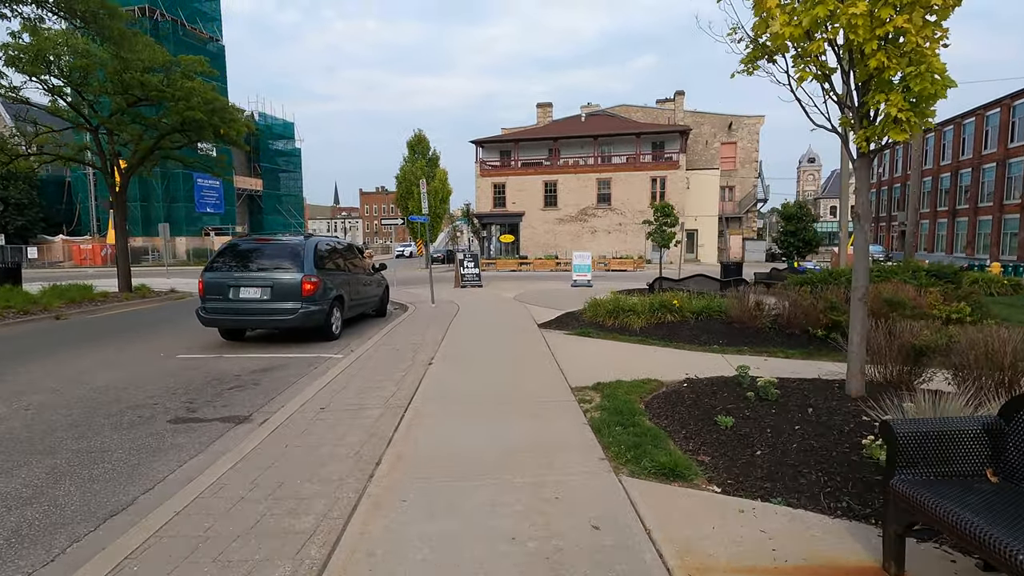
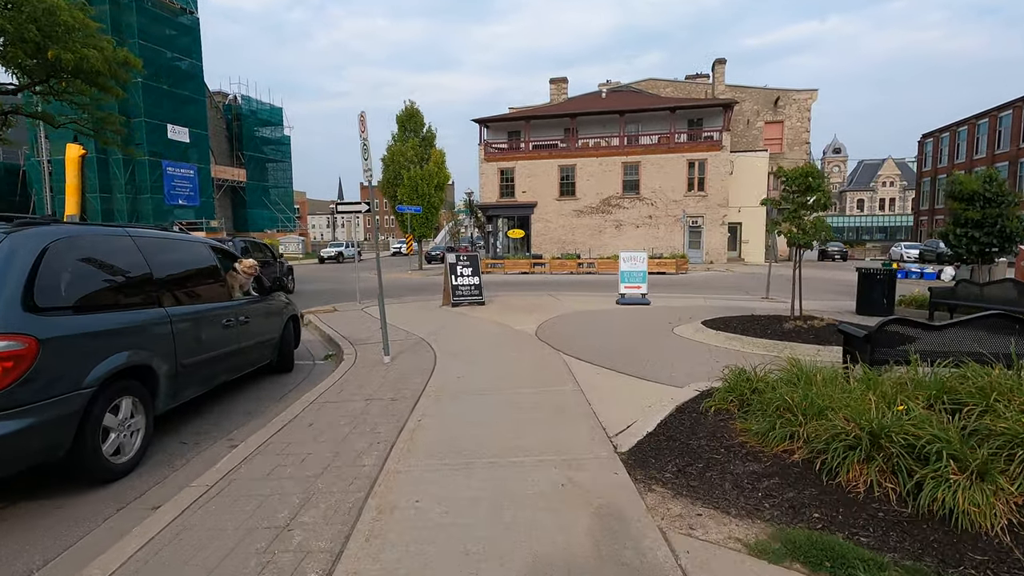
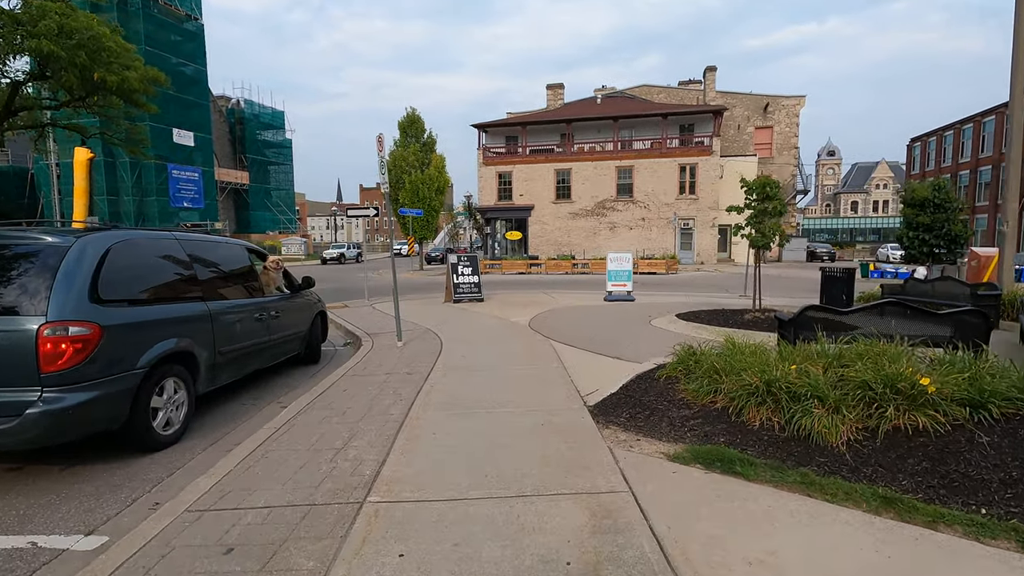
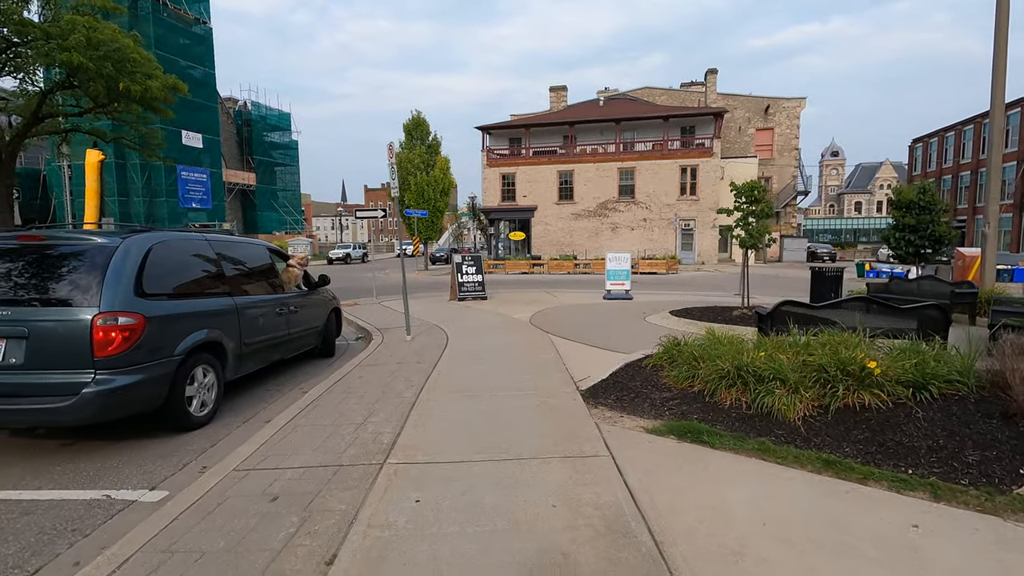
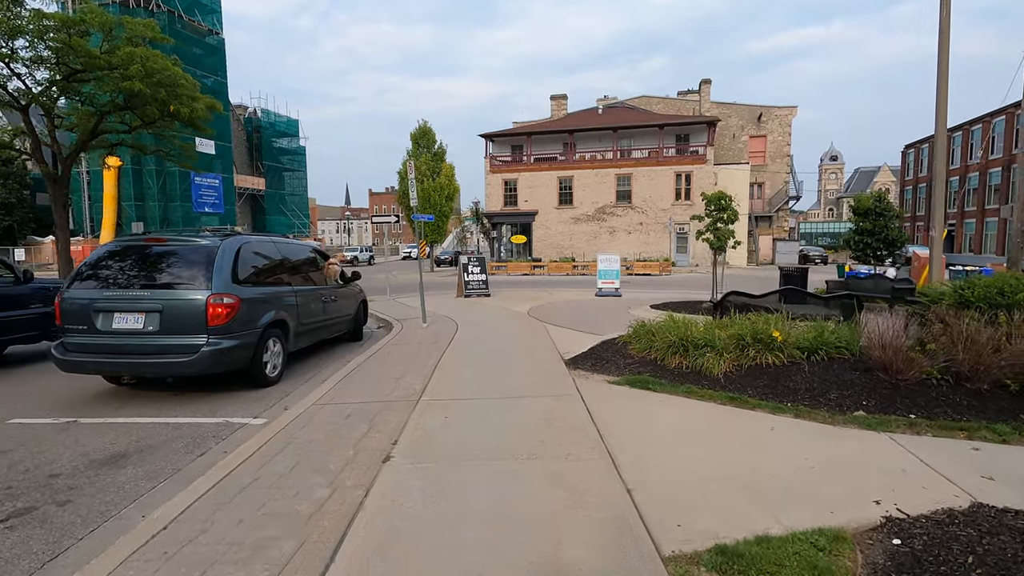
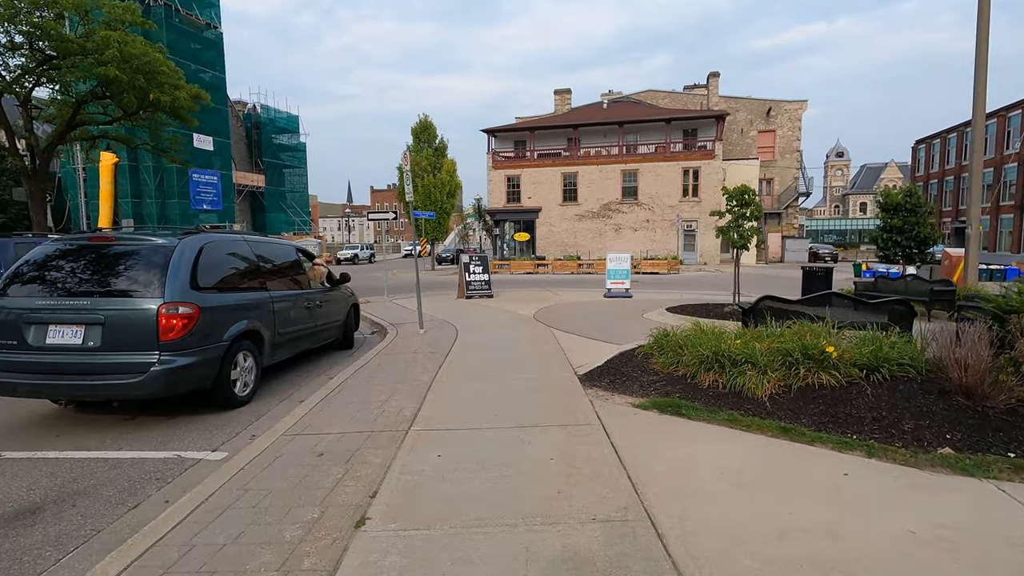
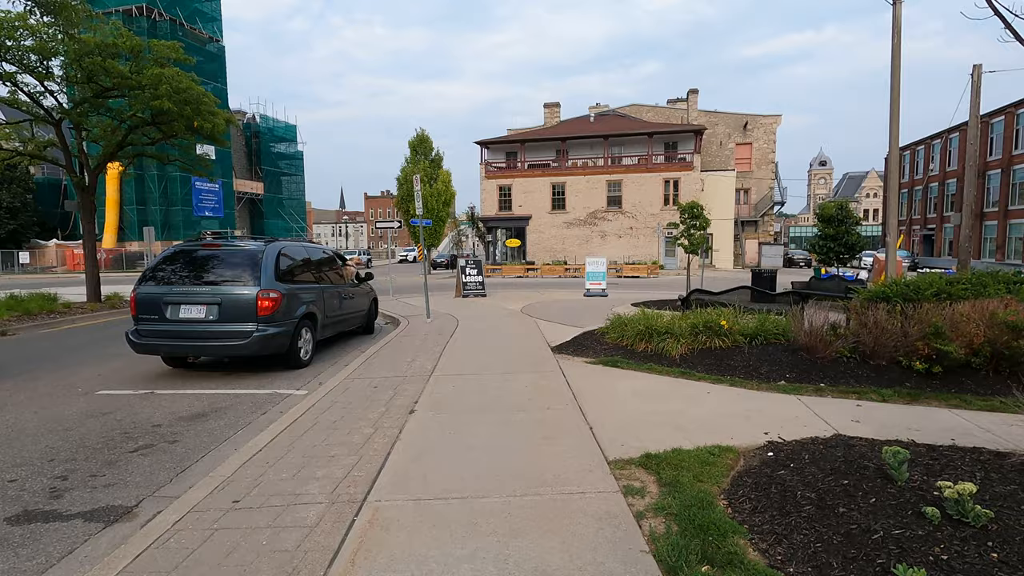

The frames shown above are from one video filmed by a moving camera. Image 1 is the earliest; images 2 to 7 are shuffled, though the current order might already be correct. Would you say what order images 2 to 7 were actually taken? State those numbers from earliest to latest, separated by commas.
7, 5, 6, 4, 3, 2
